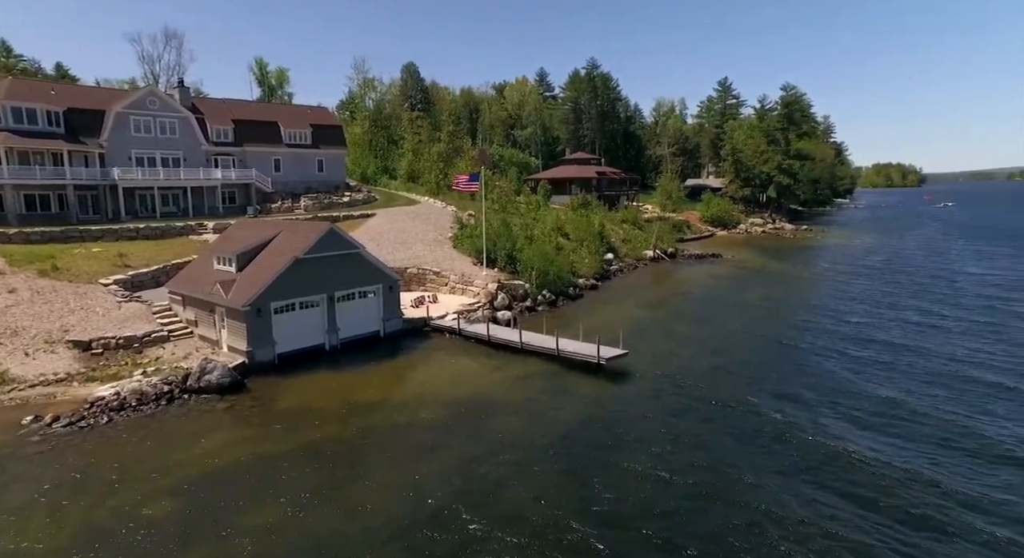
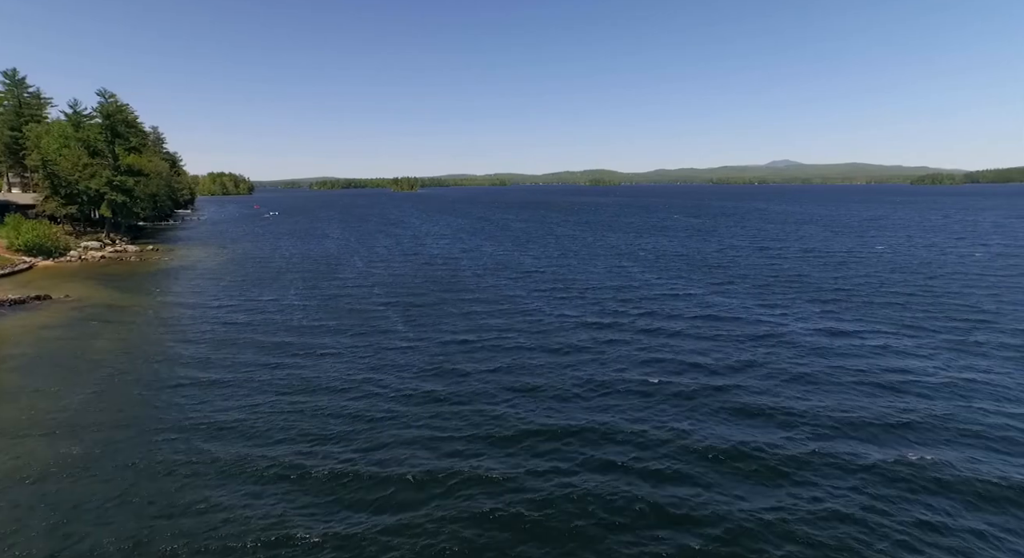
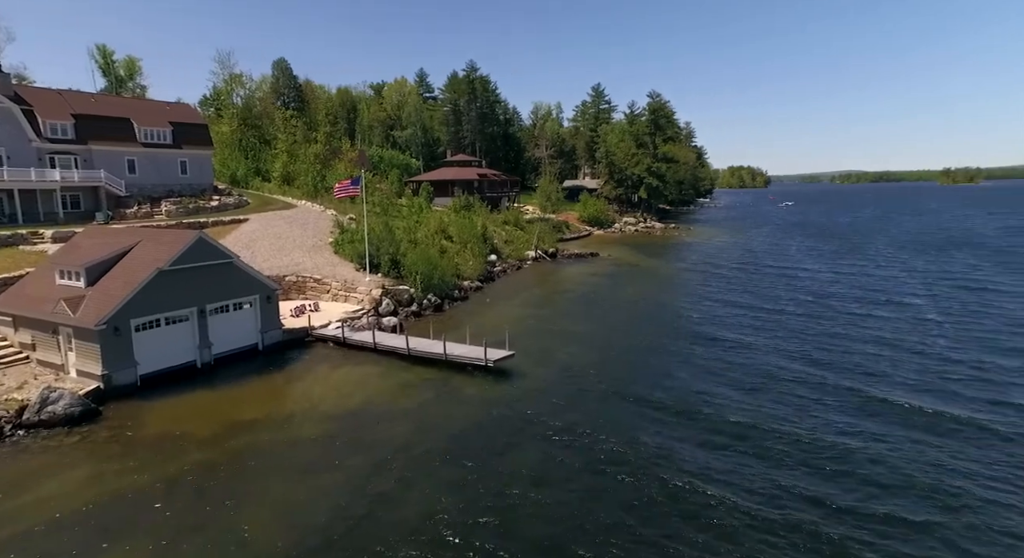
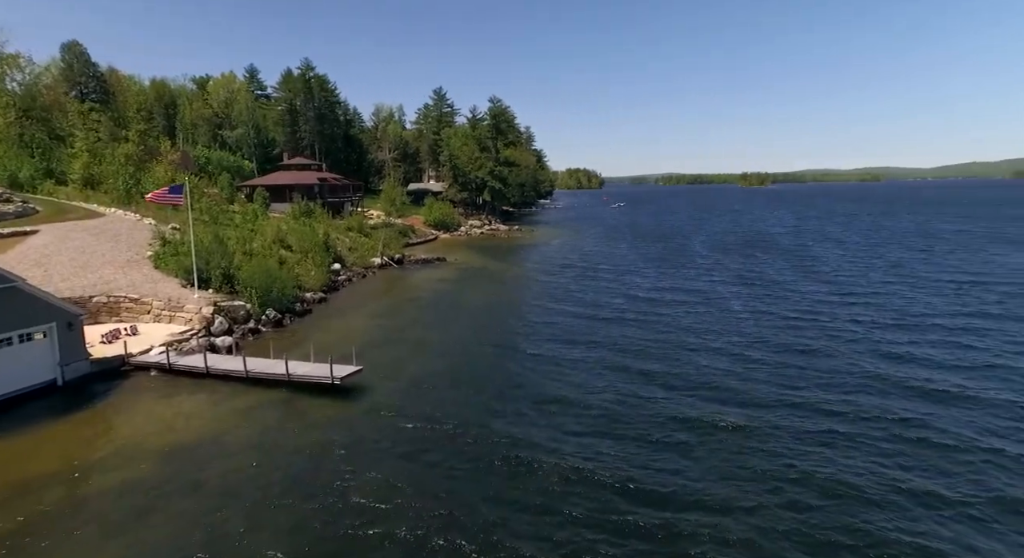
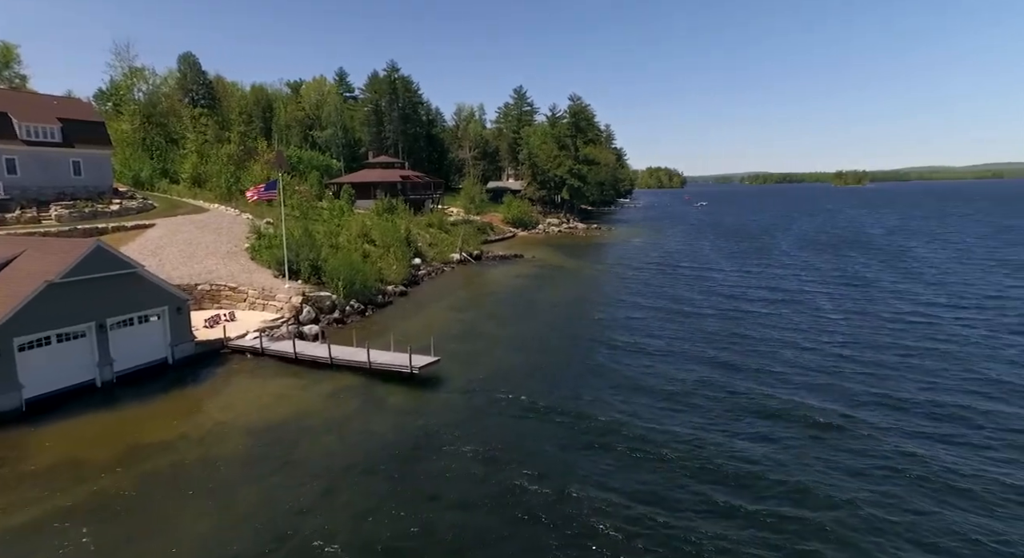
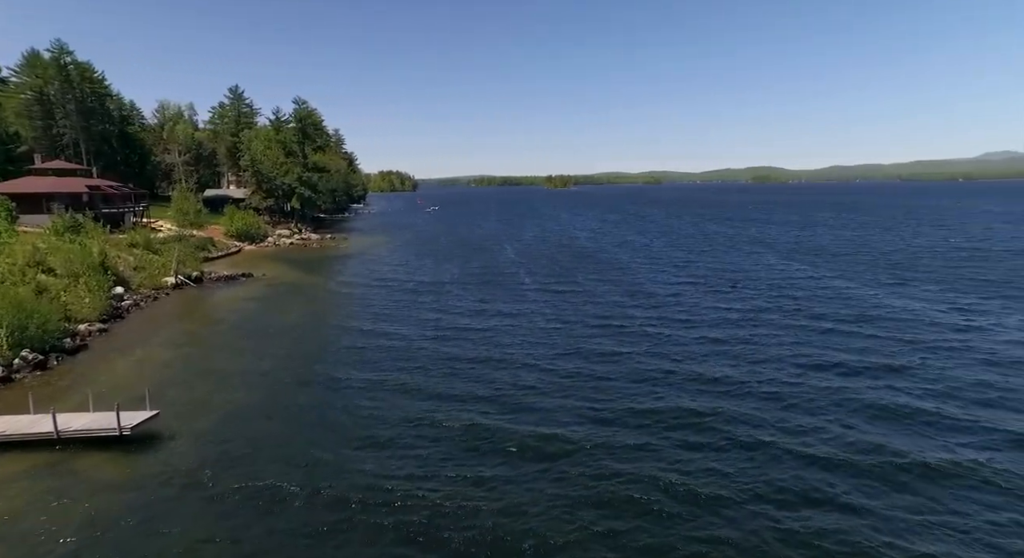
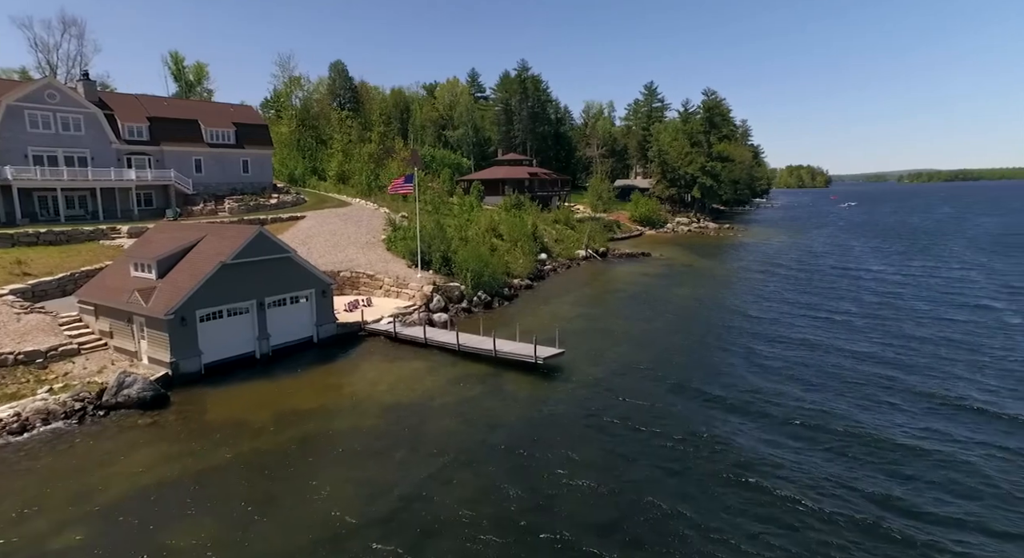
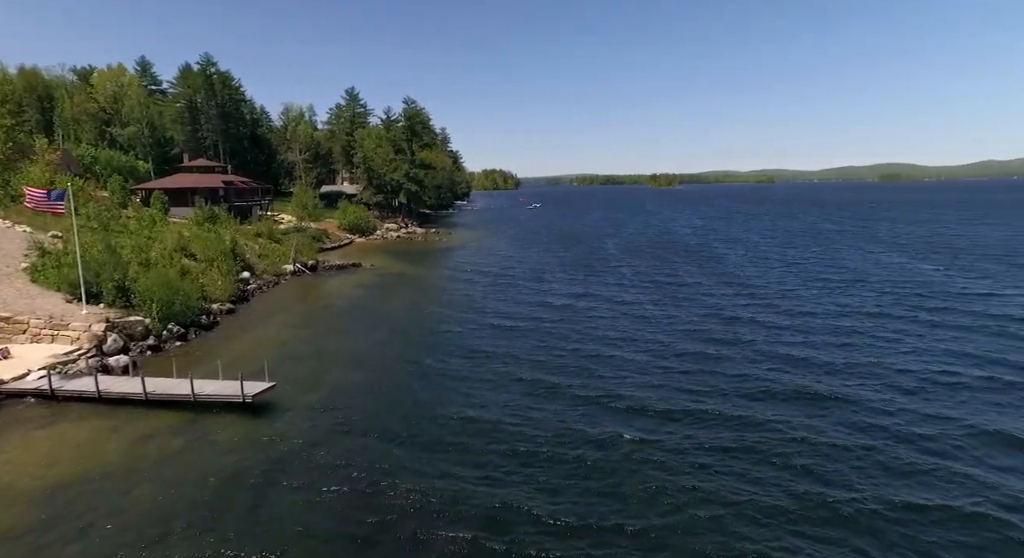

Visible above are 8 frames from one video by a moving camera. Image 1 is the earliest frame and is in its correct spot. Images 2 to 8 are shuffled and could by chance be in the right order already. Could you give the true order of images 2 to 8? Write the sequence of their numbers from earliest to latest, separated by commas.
7, 3, 5, 4, 8, 6, 2
